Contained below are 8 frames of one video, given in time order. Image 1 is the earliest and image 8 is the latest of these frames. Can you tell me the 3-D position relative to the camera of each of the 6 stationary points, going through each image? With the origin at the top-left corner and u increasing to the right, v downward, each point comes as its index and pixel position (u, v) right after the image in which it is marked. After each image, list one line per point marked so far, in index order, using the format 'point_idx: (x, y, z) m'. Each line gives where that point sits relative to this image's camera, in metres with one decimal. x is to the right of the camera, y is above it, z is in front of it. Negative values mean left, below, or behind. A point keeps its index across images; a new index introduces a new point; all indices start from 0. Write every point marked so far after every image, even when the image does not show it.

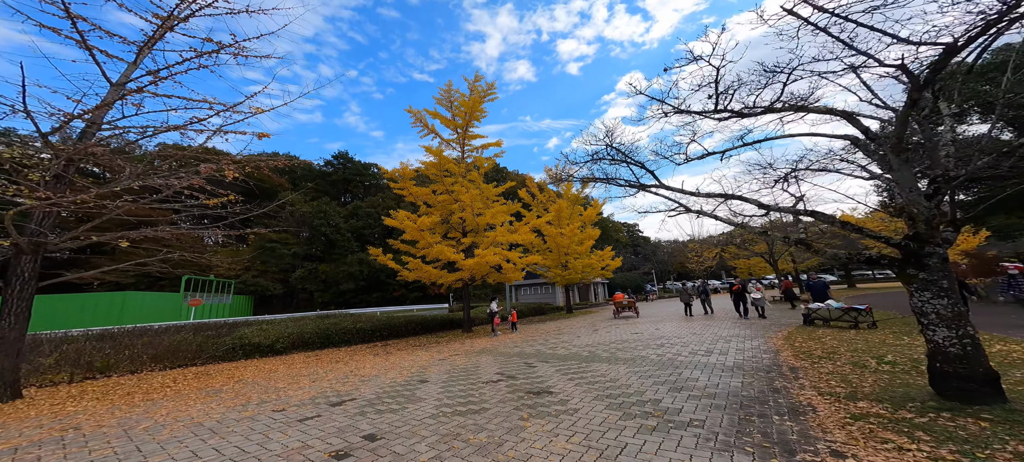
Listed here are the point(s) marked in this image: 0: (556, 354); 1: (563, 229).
0: (+0.9, -2.5, +7.0) m
1: (+2.7, +0.1, +19.2) m
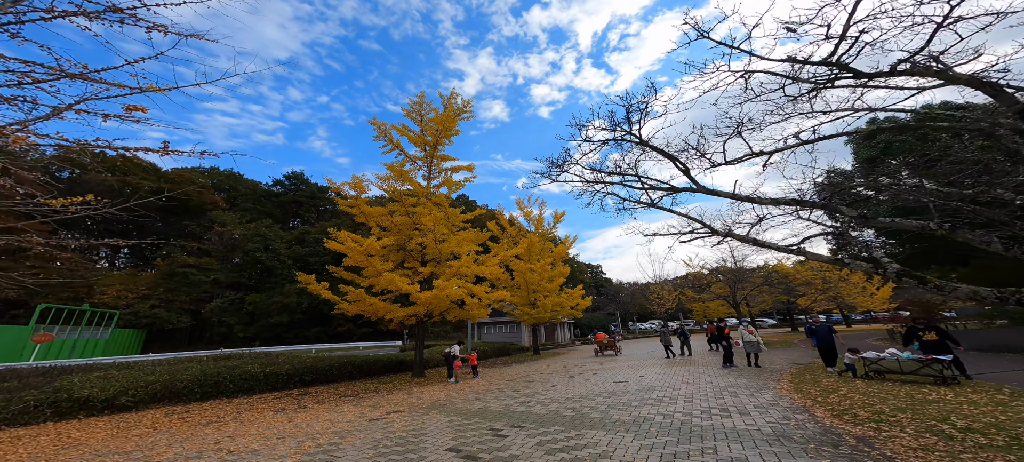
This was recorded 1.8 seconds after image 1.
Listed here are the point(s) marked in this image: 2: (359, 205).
0: (+0.3, -2.8, +5.4) m
1: (+1.1, -1.6, +17.8) m
2: (-4.4, +0.8, +10.0) m
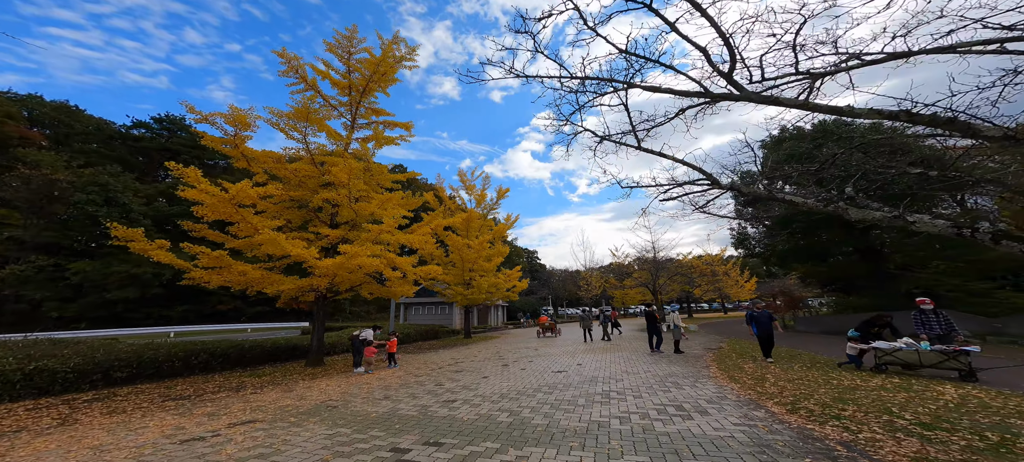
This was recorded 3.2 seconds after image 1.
0: (-0.7, -2.2, +4.1) m
1: (-2.0, -0.4, +16.4) m
2: (-5.8, +1.9, +7.7) m
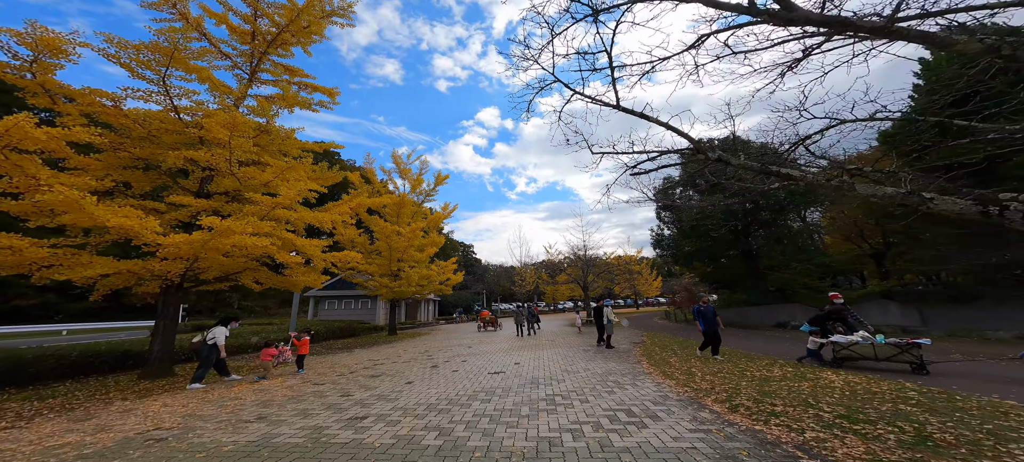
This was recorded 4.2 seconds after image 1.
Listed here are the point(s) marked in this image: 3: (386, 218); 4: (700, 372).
0: (-1.3, -1.9, +3.1) m
1: (-4.7, +0.2, +15.0) m
2: (-6.8, +2.5, +5.7) m
3: (-5.7, +0.6, +15.9) m
4: (+4.7, -3.6, +9.1) m
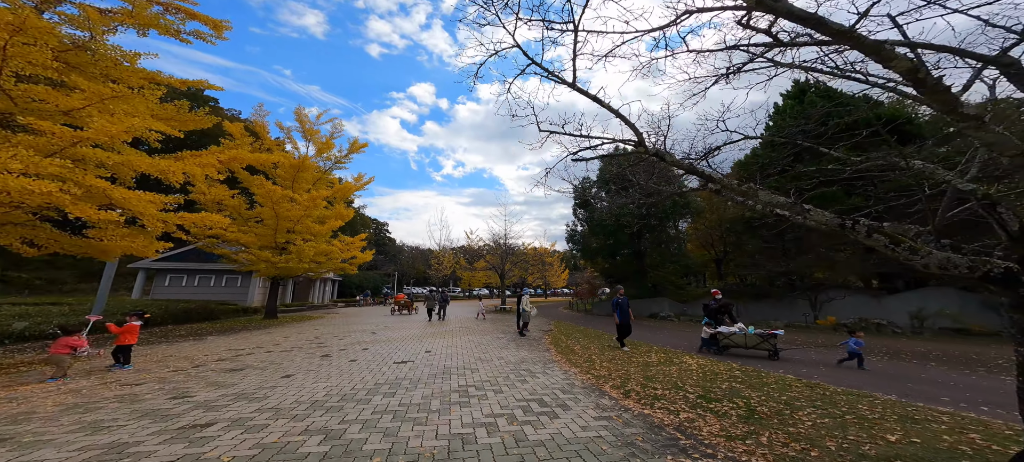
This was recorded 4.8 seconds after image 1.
0: (-2.0, -1.6, +2.4) m
1: (-7.7, +1.3, +13.2) m
2: (-7.5, +3.3, +3.6) m
3: (-8.9, +1.8, +13.9) m
4: (+2.4, -3.5, +9.7) m
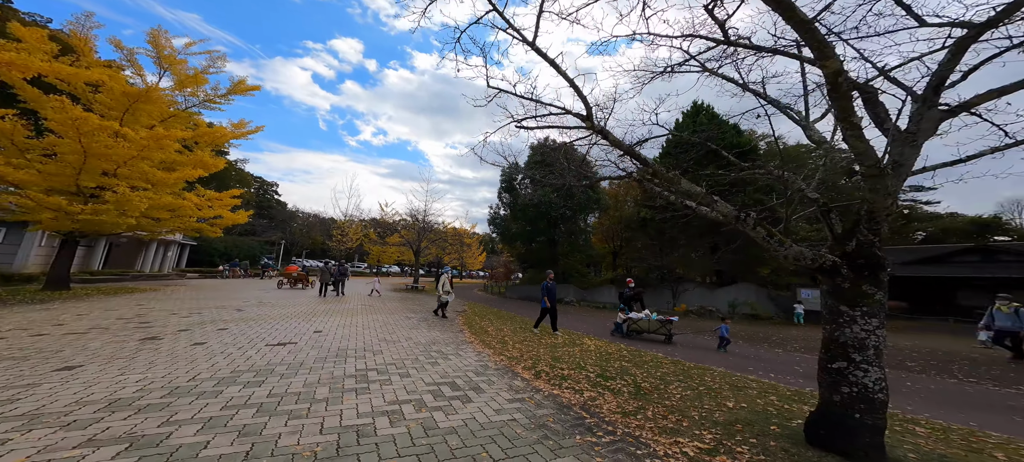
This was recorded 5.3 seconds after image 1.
0: (-2.5, -1.2, +1.7) m
1: (-10.2, +2.6, +10.8) m
2: (-7.7, +4.1, +1.4) m
3: (-11.4, +3.3, +11.1) m
4: (0.0, -3.0, +9.8) m
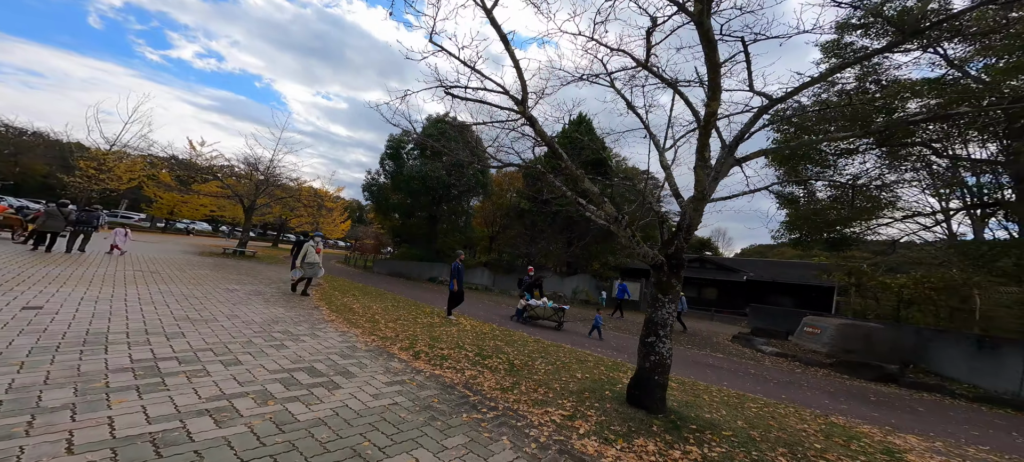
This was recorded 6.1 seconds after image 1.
0: (-2.7, -0.9, +0.9) m
1: (-12.5, +4.4, +6.6) m
2: (-6.8, +4.9, -1.4) m
3: (-13.7, +5.2, +6.4) m
4: (-3.3, -2.3, +9.4) m
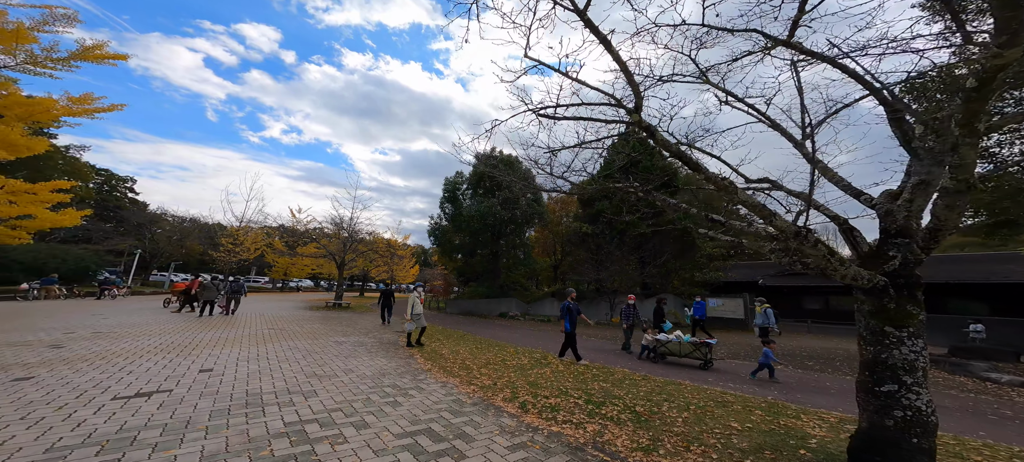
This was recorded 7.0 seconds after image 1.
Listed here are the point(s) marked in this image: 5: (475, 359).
0: (-1.8, -1.3, +0.6) m
1: (-11.1, +2.4, +8.2) m
2: (-6.9, +4.1, -0.5) m
3: (-12.3, +3.0, +8.3) m
4: (-0.9, -3.4, +8.9) m
5: (-0.9, -3.4, +9.4) m
